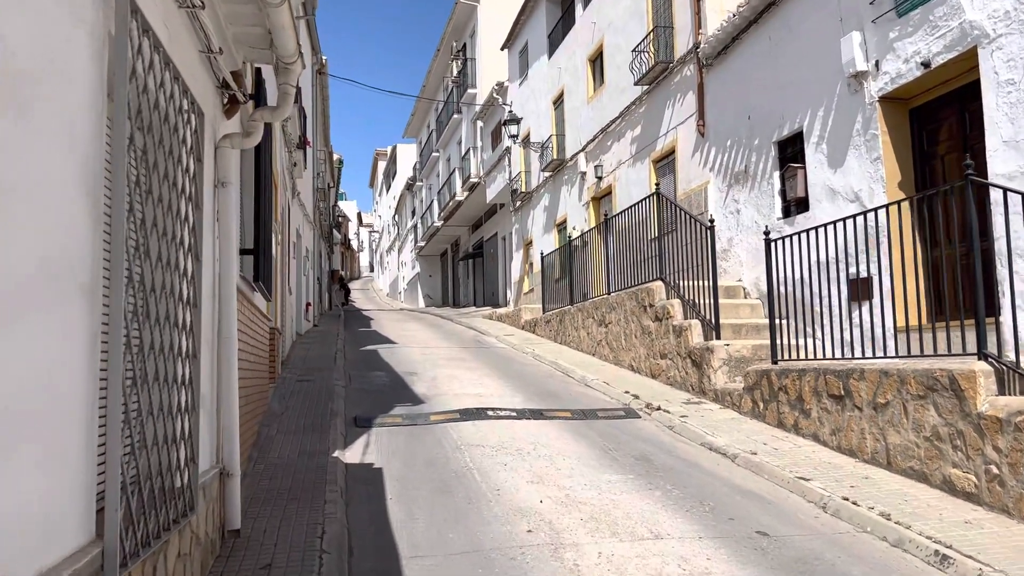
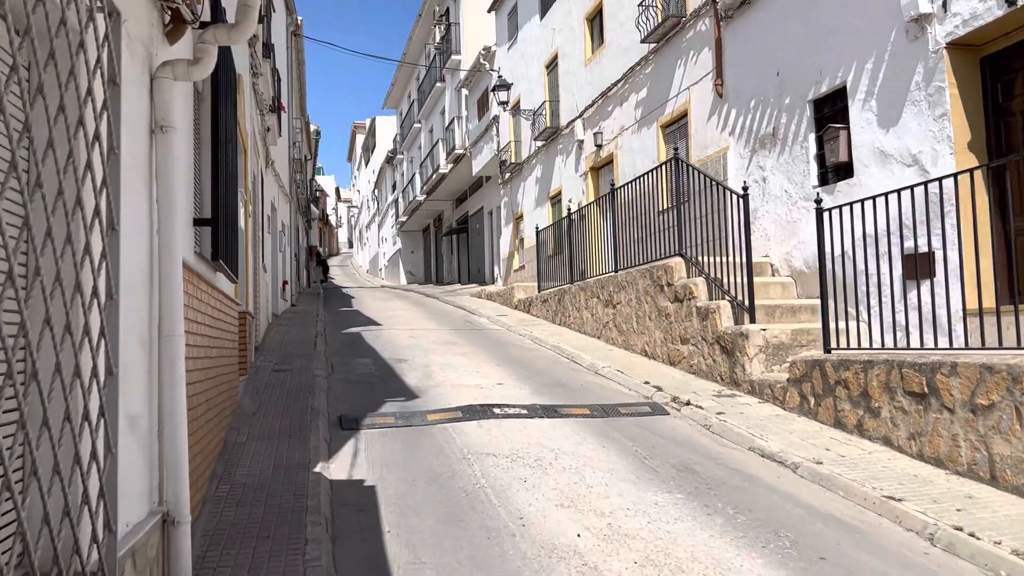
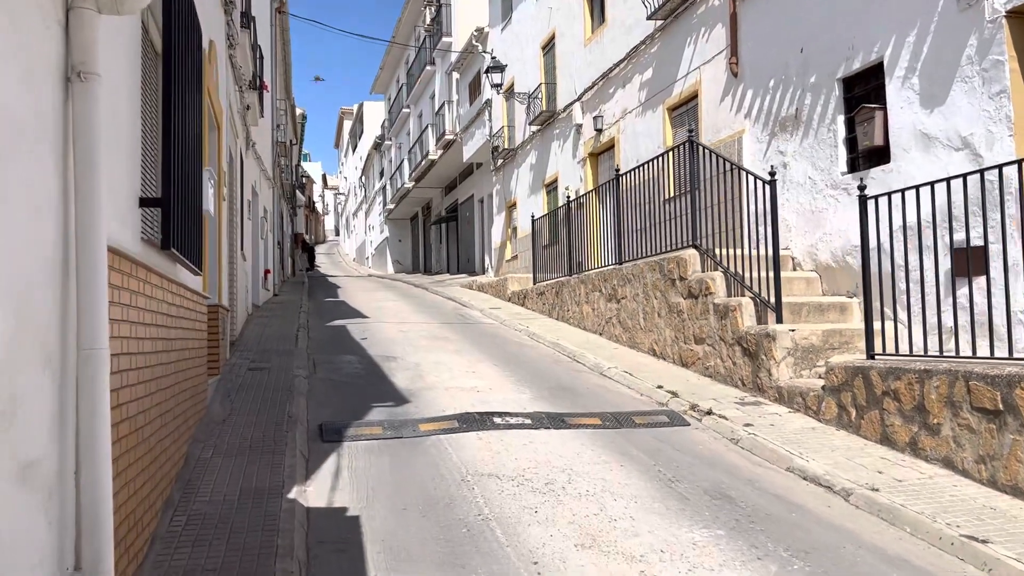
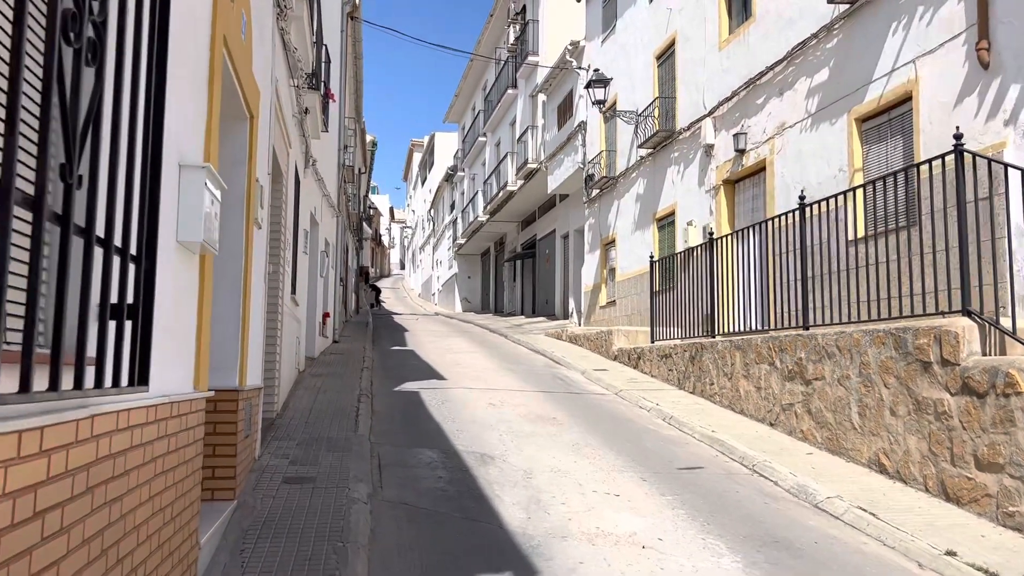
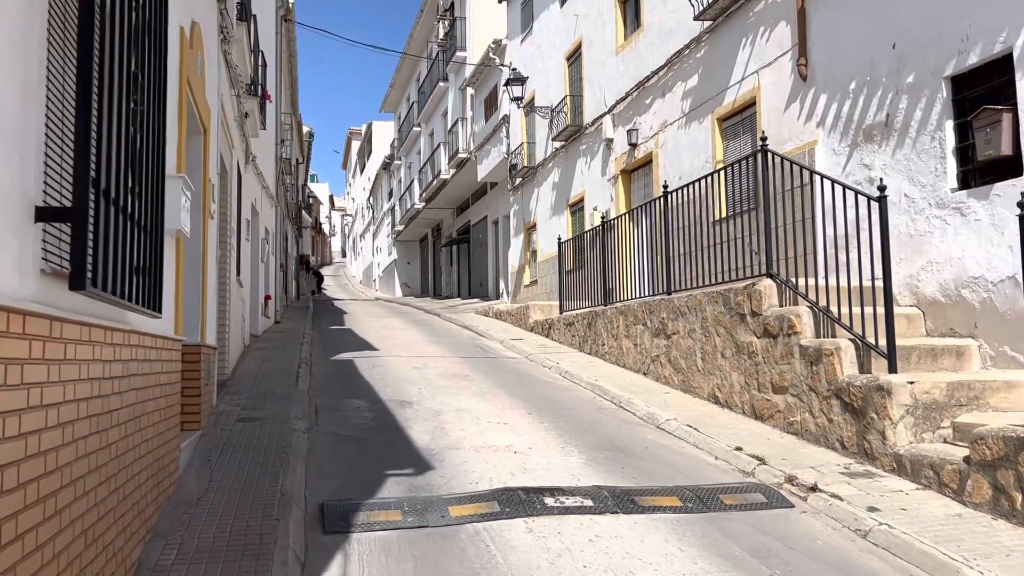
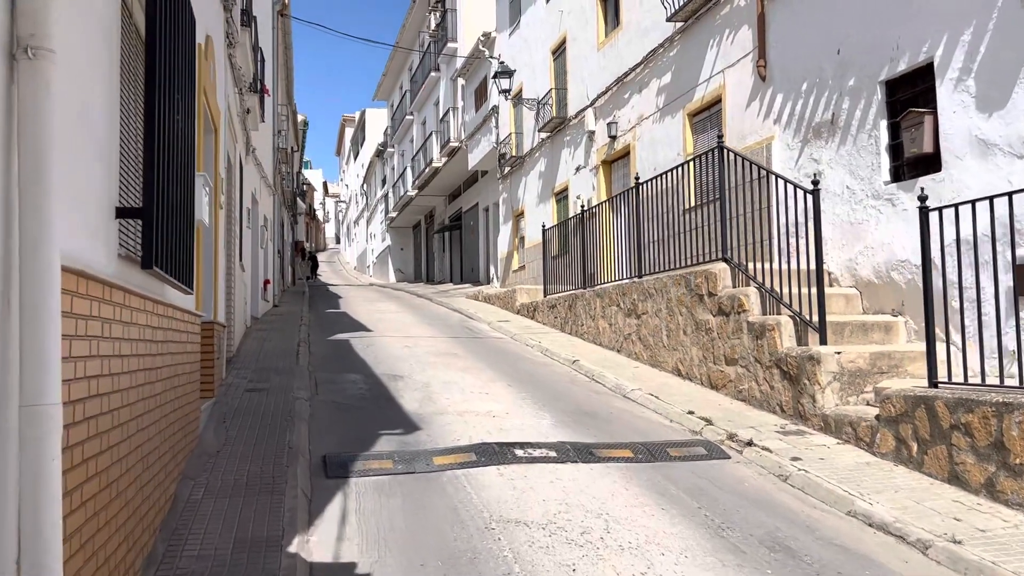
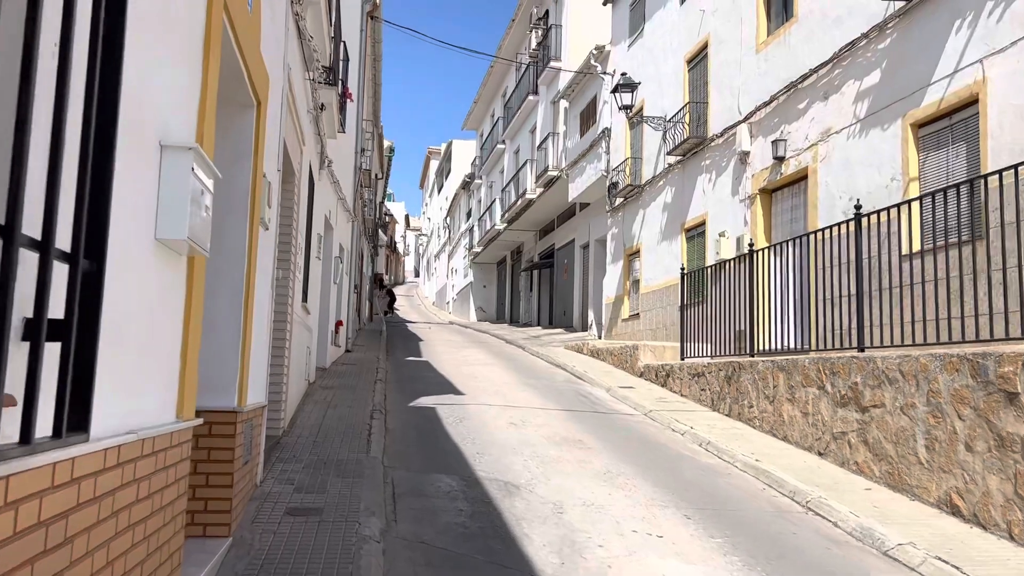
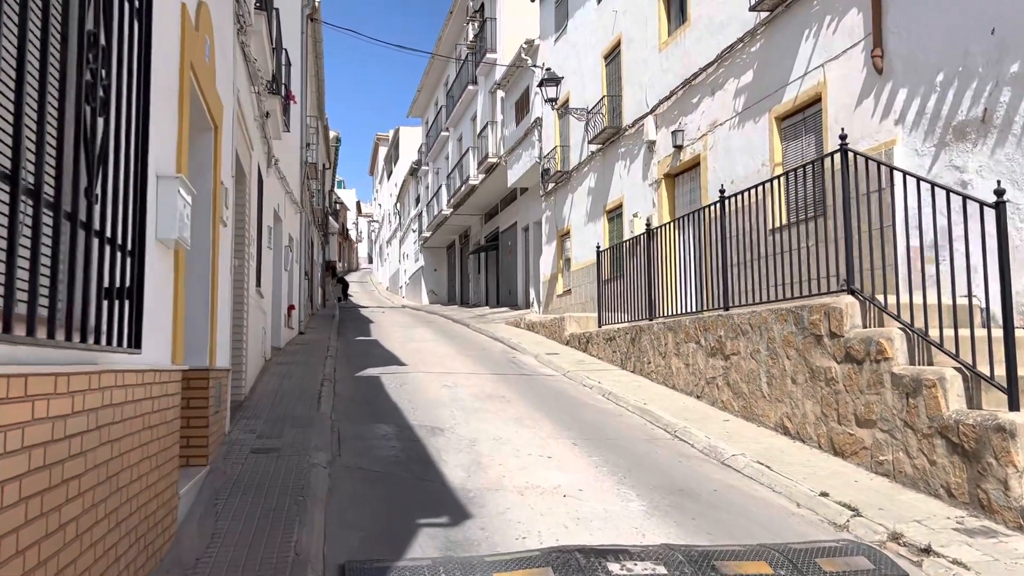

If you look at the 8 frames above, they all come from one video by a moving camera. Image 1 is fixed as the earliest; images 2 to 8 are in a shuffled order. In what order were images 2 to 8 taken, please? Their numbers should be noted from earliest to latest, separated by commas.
2, 3, 6, 5, 8, 4, 7
